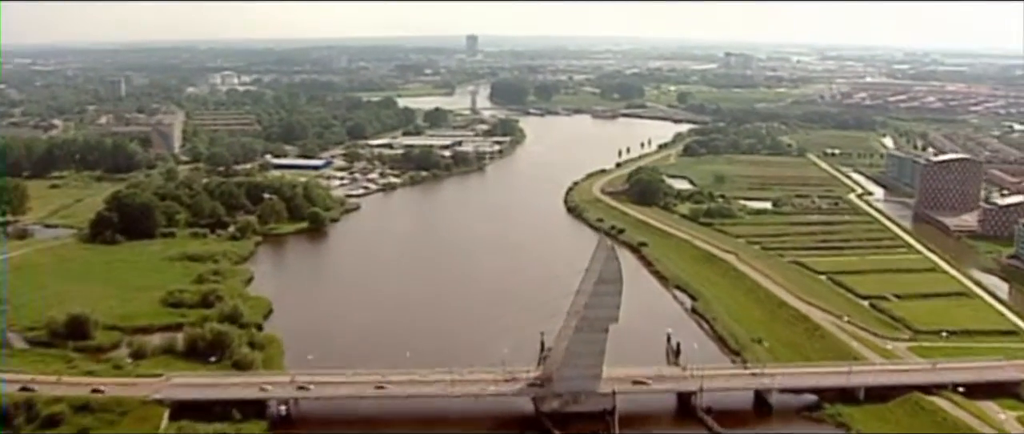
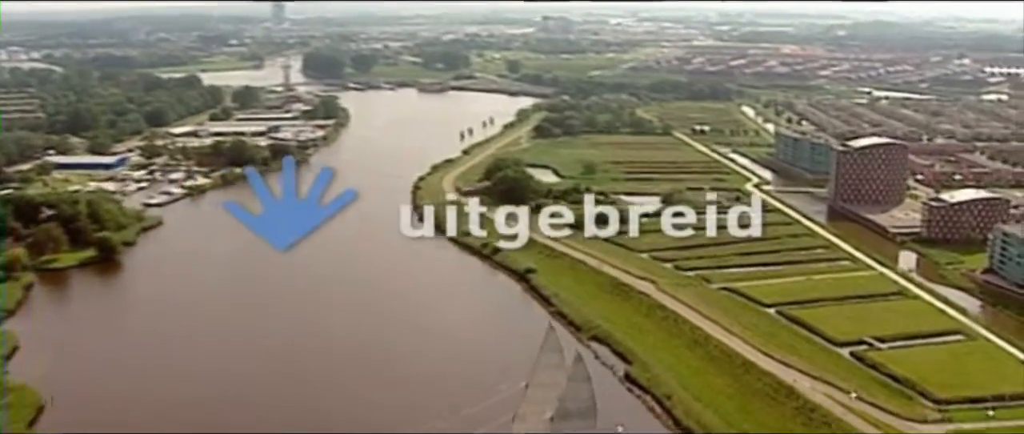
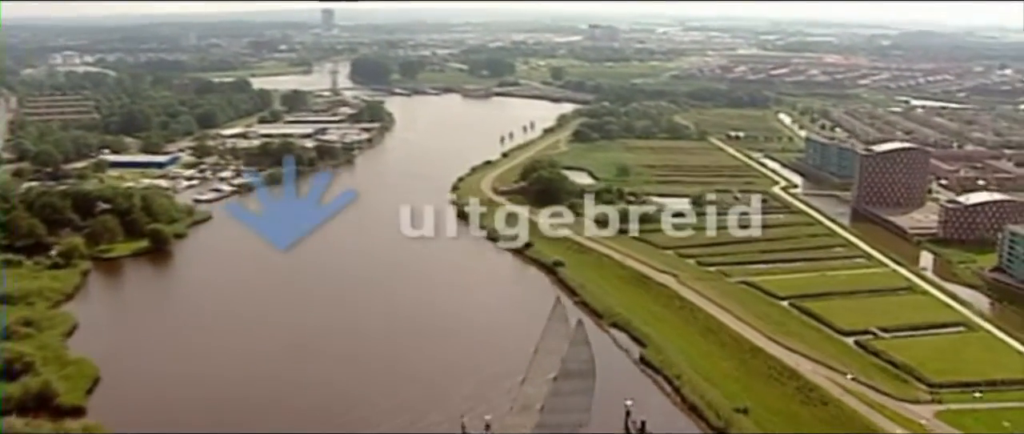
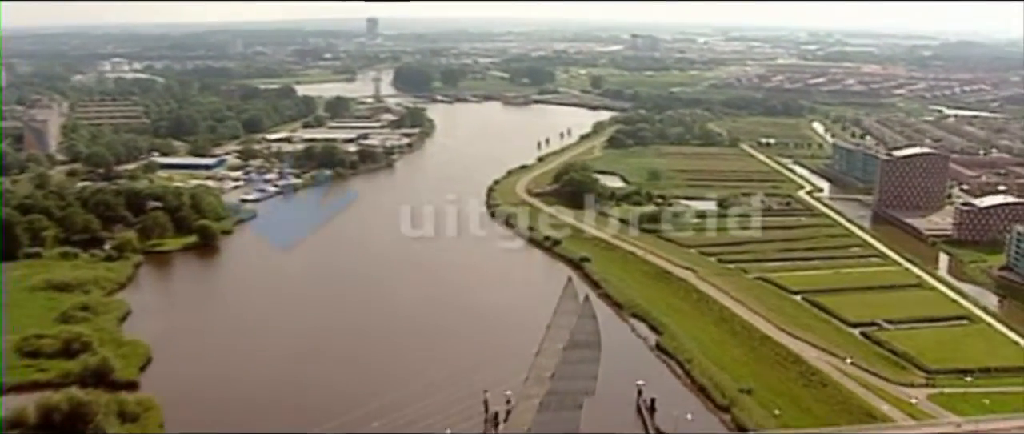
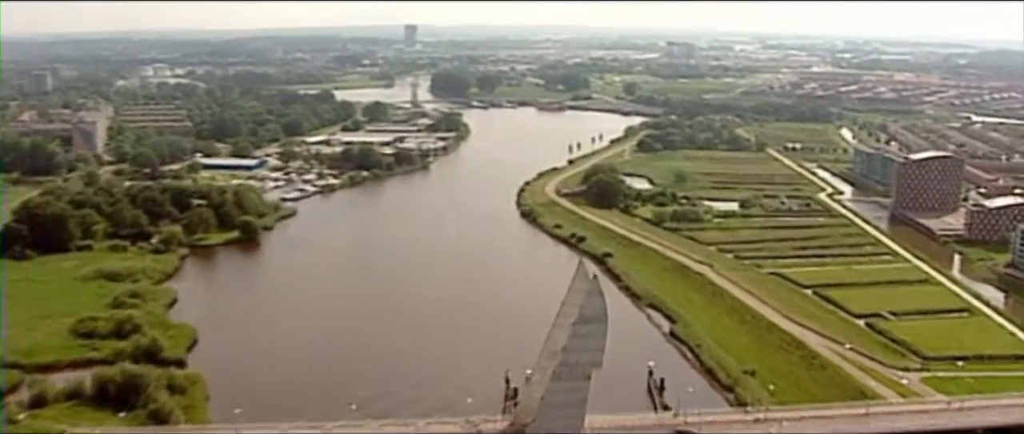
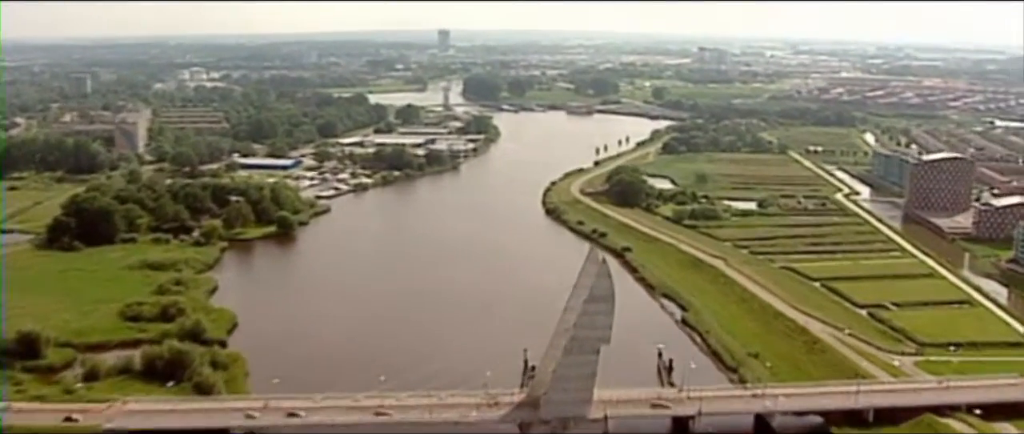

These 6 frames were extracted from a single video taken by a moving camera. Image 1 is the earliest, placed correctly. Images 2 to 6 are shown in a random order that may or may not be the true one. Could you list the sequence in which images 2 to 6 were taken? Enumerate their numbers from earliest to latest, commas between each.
6, 5, 4, 3, 2
